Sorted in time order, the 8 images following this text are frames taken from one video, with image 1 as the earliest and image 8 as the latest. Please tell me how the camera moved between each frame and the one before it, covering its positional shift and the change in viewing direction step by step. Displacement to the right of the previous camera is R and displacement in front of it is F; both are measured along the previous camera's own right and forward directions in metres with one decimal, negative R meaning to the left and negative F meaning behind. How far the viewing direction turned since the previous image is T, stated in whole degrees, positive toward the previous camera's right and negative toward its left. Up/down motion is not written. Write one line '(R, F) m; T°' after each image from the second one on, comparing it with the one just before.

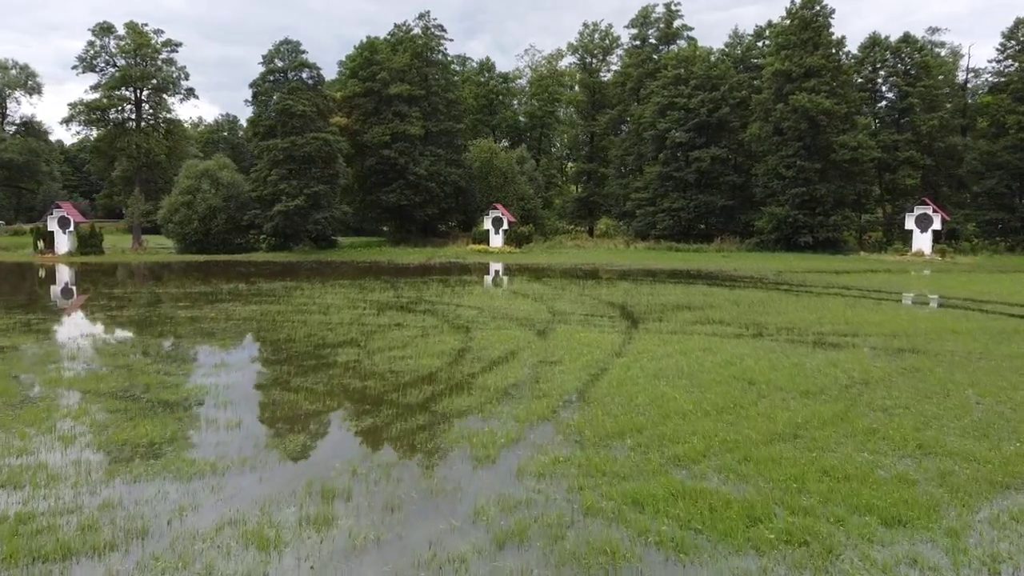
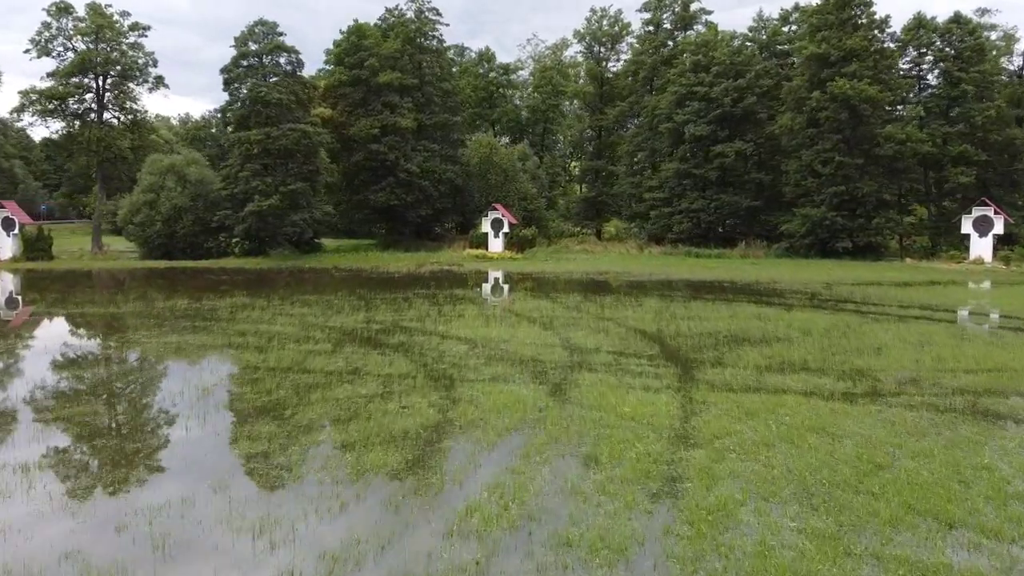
(0.0, +4.1) m; 0°
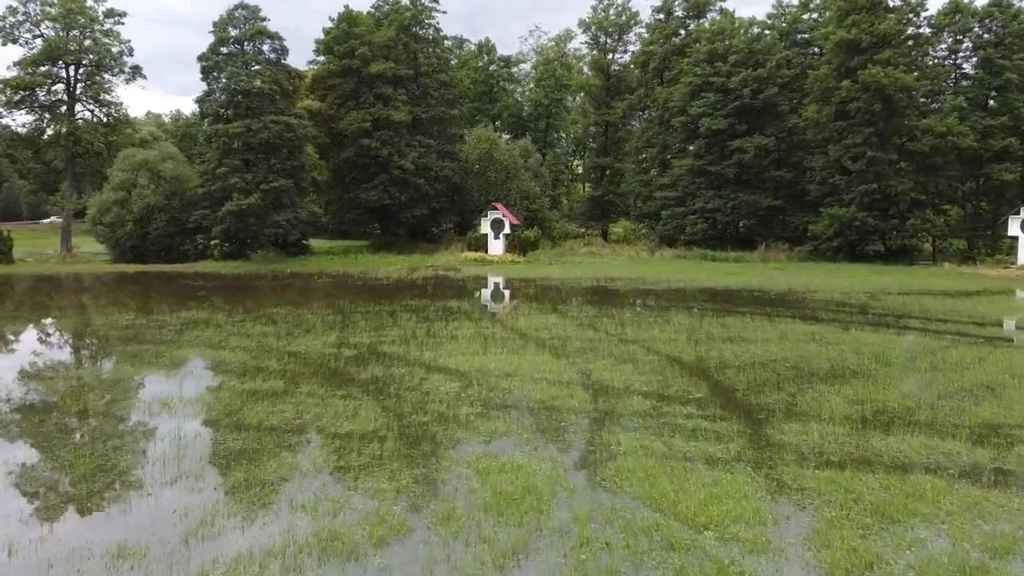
(0.0, +2.7) m; 0°
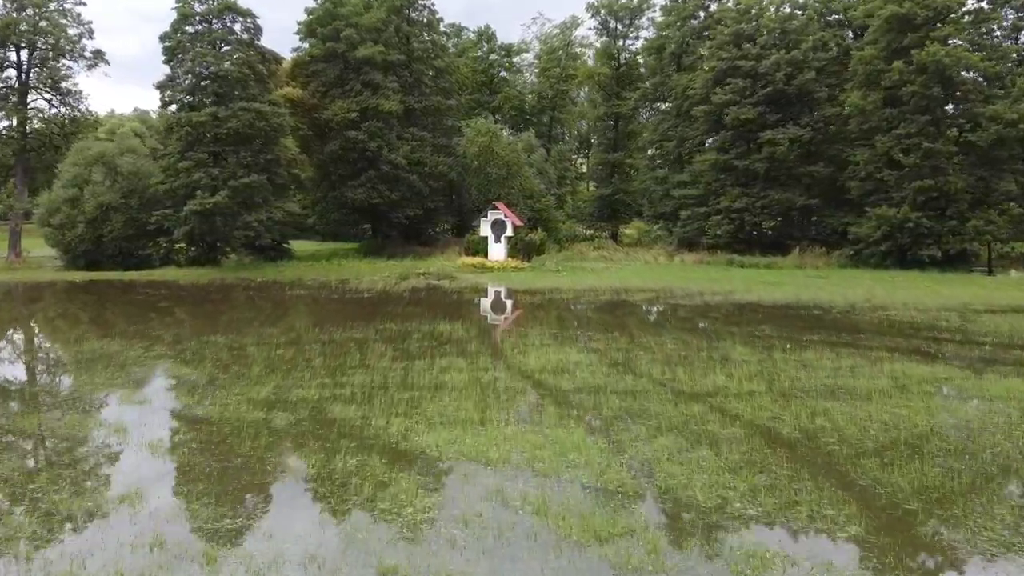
(-0.1, +3.7) m; 0°
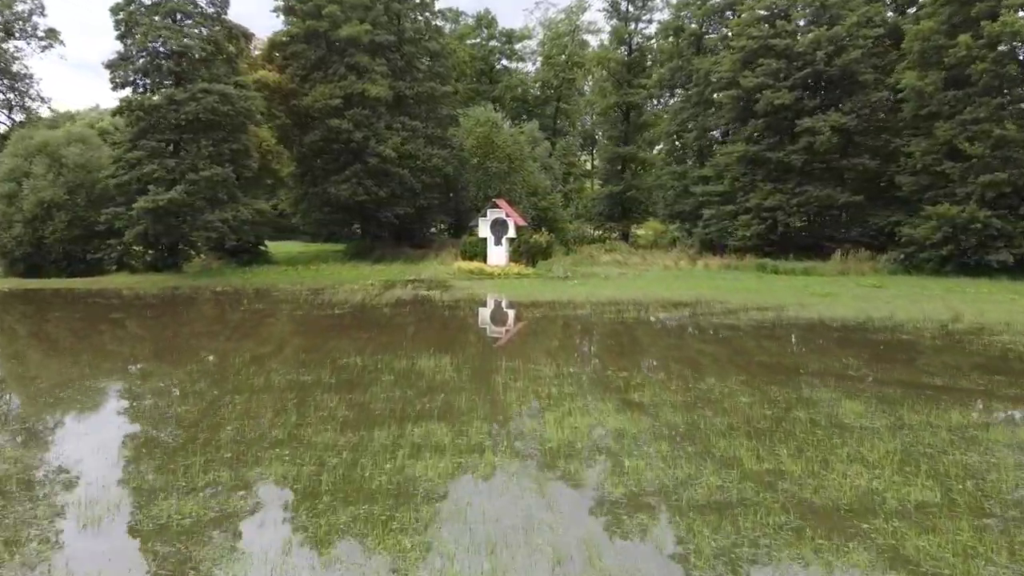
(-0.1, +3.6) m; 0°
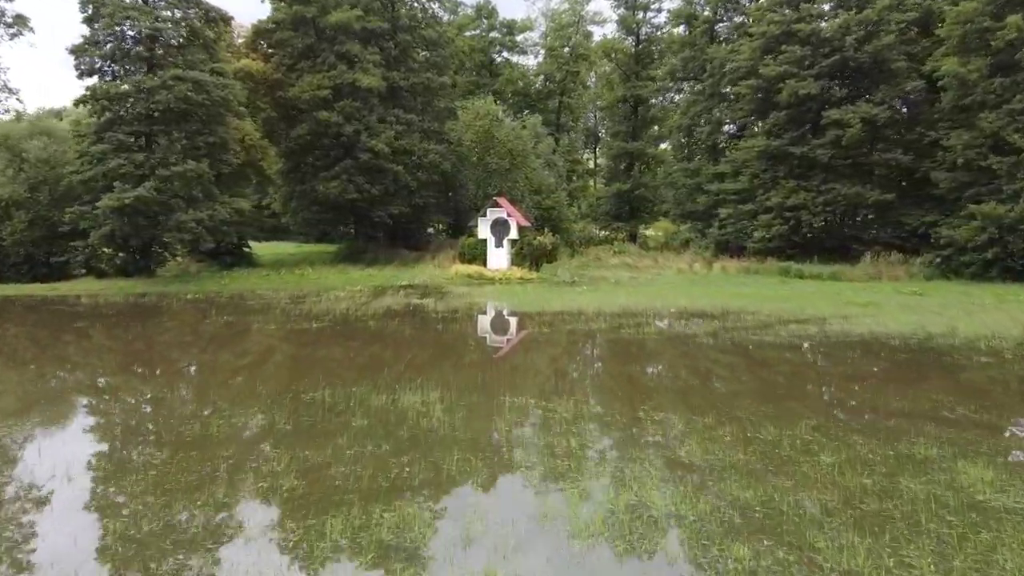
(0.0, +2.1) m; 0°
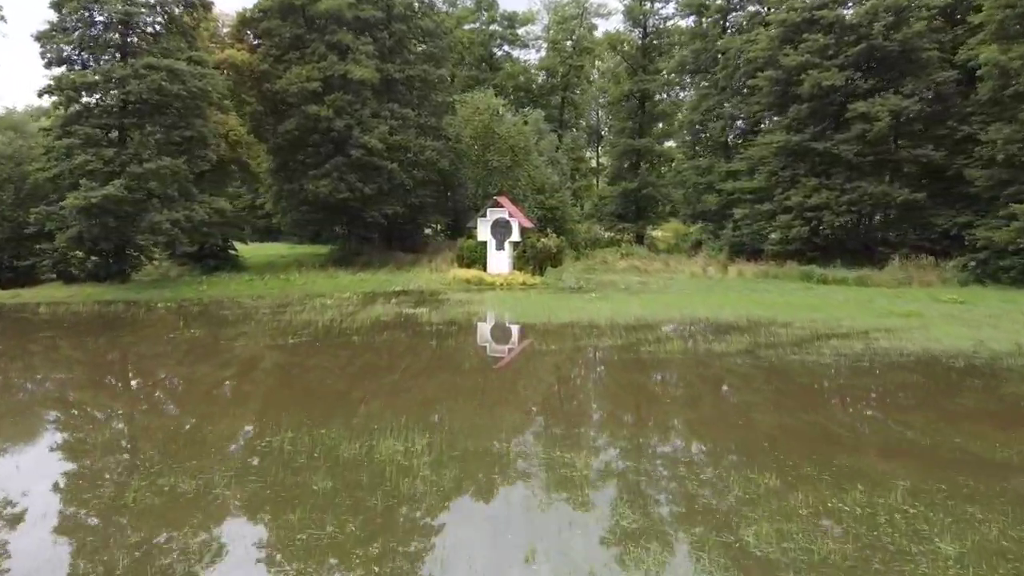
(0.0, +1.7) m; 0°
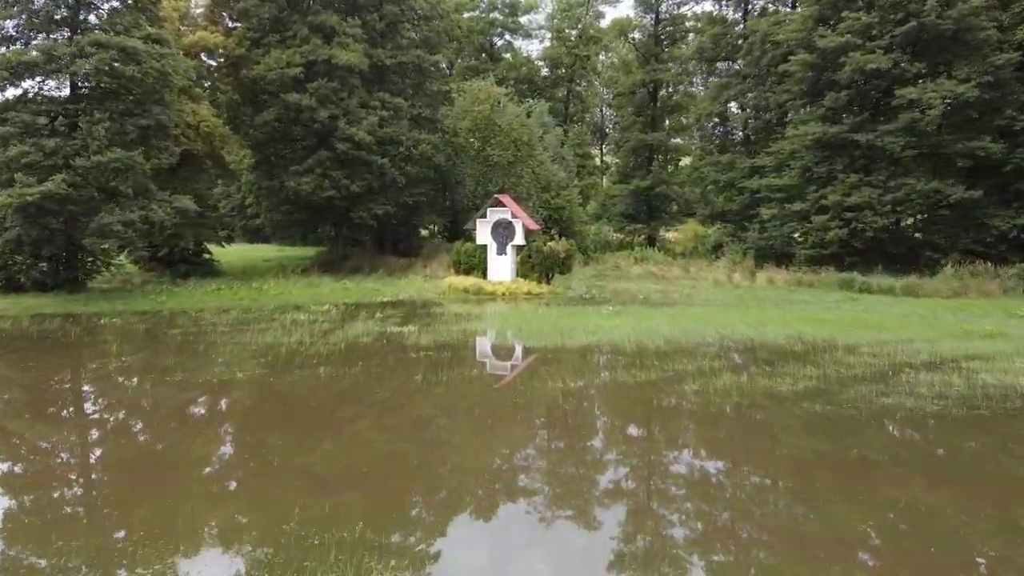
(-0.1, +2.6) m; 0°
